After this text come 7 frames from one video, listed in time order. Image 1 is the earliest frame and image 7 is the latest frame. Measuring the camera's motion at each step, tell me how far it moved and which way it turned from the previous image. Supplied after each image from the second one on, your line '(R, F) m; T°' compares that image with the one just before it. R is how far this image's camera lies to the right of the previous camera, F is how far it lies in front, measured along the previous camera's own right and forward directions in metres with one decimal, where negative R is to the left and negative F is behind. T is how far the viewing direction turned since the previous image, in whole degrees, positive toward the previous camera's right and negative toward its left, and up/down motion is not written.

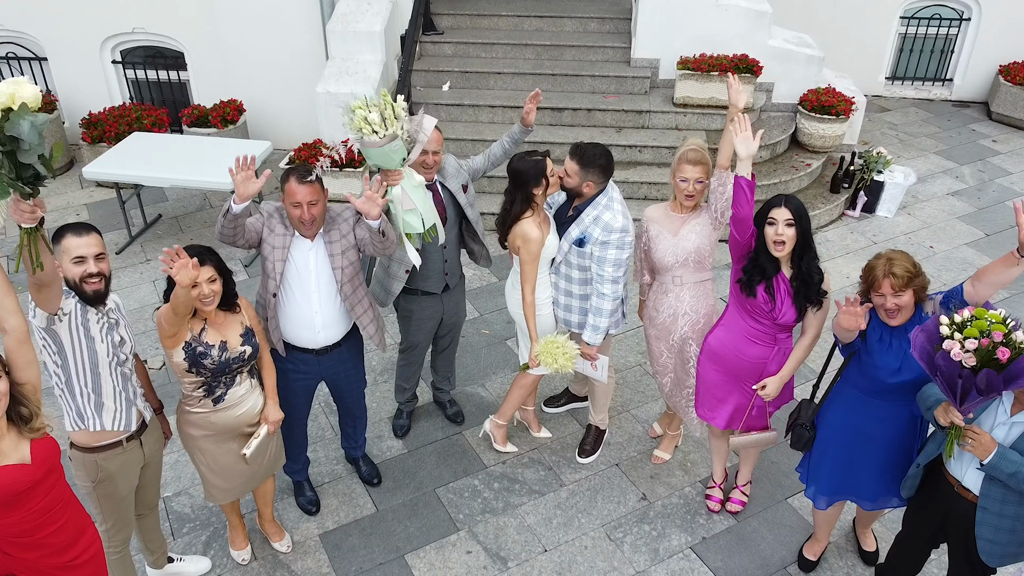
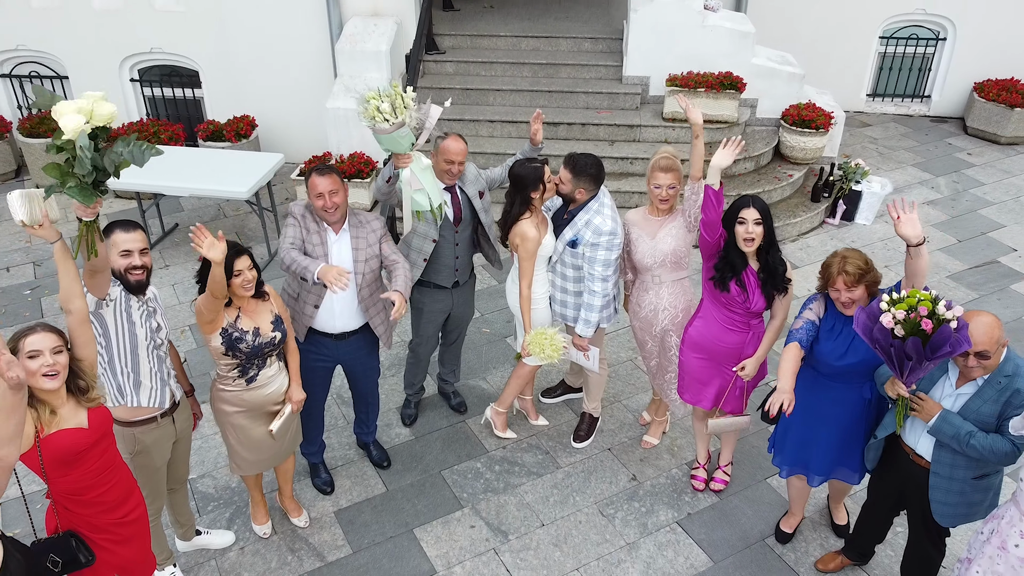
(0.0, -0.3) m; 0°
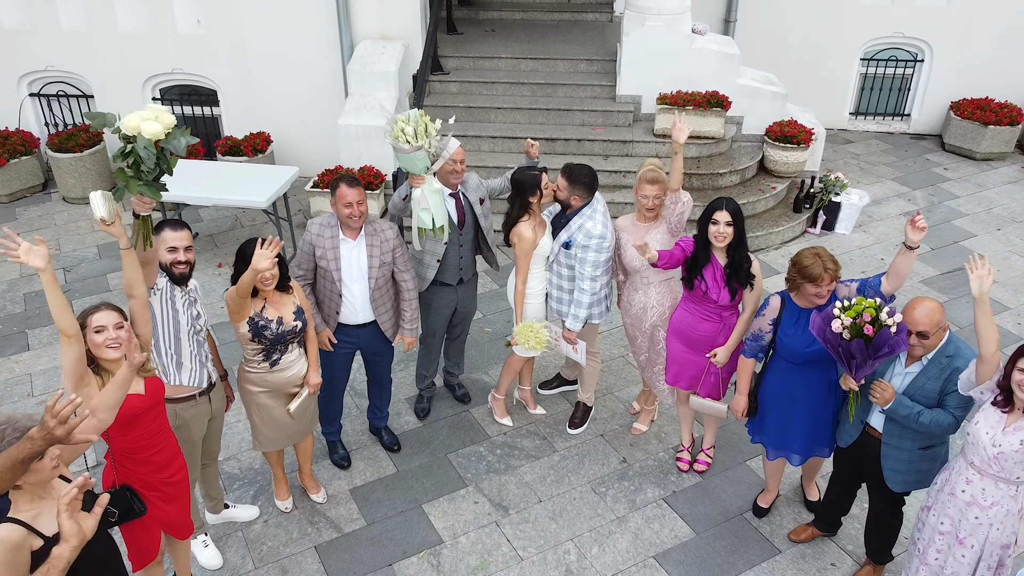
(0.0, -0.4) m; 0°
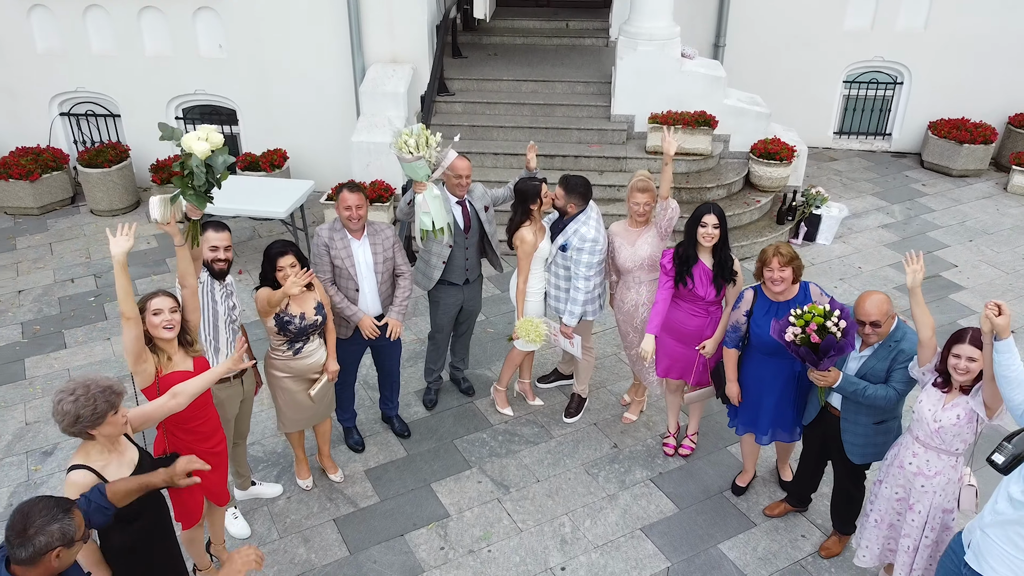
(0.0, -0.4) m; 0°
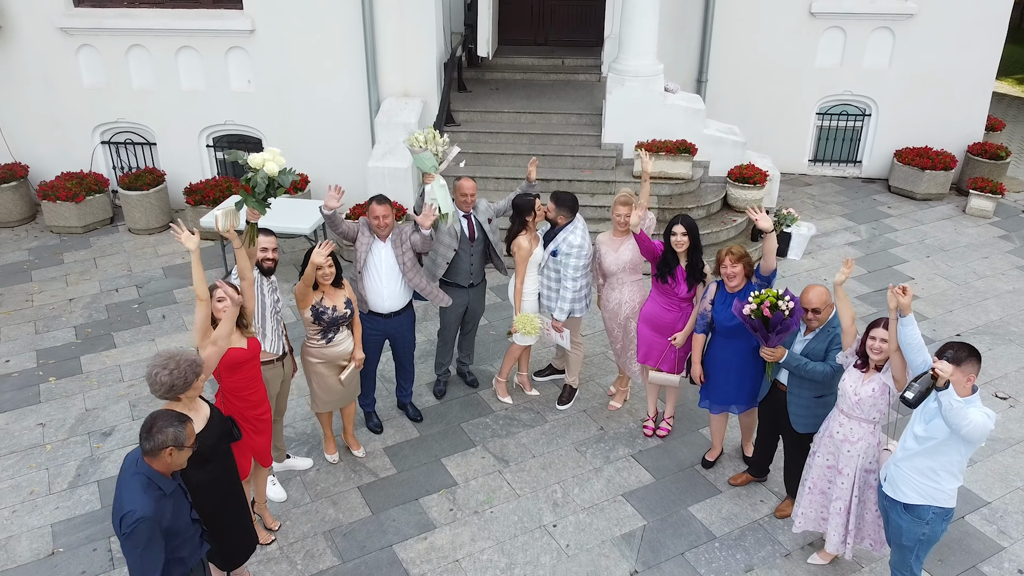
(0.0, -0.8) m; 0°
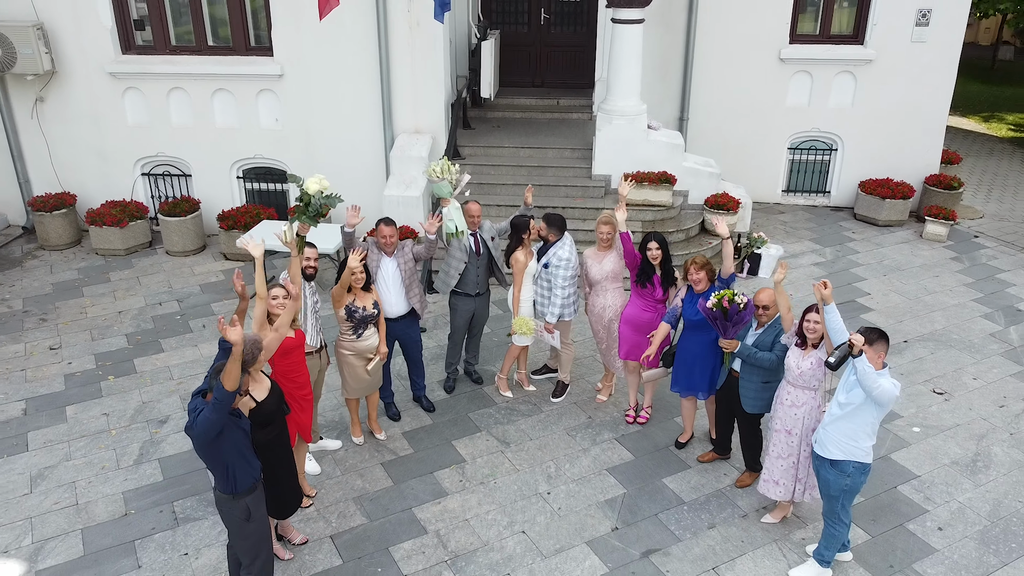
(0.0, -0.9) m; 0°
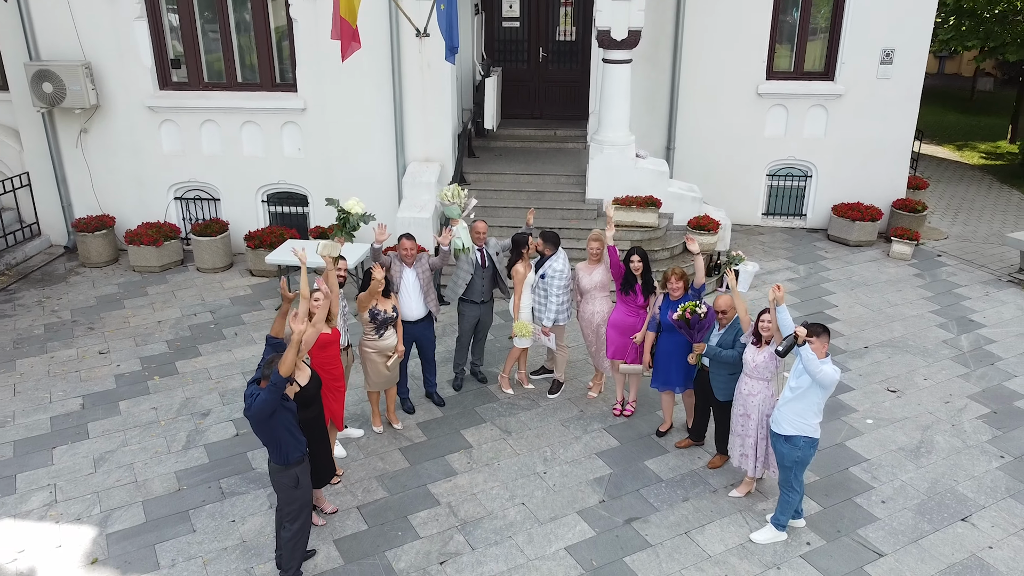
(0.0, -0.9) m; 0°
